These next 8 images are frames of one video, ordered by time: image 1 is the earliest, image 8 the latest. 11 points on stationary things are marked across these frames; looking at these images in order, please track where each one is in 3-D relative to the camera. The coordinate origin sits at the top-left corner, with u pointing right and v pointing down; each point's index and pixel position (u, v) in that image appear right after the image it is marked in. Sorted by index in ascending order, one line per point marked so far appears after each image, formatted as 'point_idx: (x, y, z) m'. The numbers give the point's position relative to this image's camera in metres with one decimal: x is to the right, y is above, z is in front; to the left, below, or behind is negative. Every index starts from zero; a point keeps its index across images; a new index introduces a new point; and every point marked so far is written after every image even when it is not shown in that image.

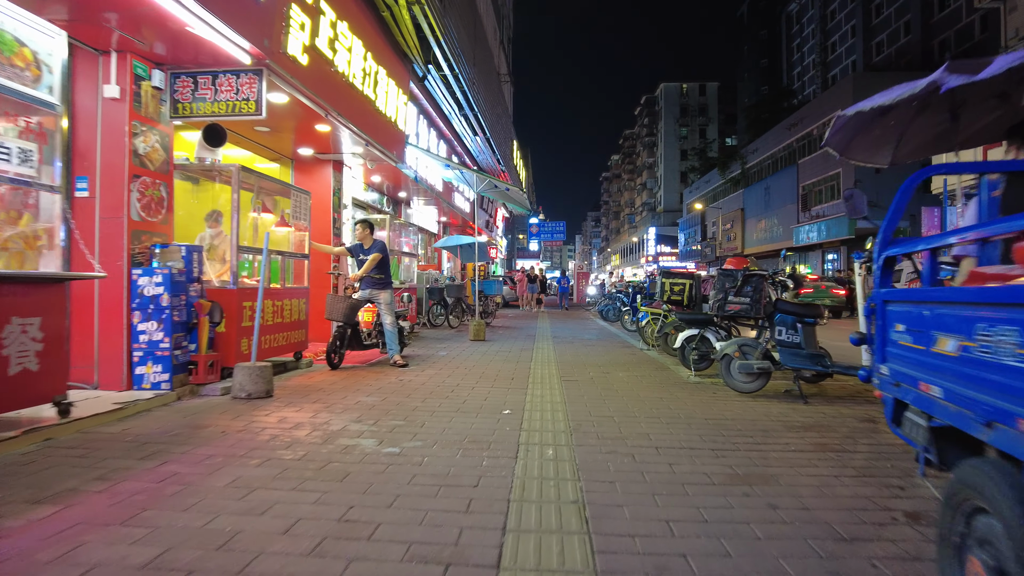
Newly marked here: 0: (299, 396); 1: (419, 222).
0: (-1.8, -0.9, +5.4) m
1: (-2.2, +1.5, +15.4) m
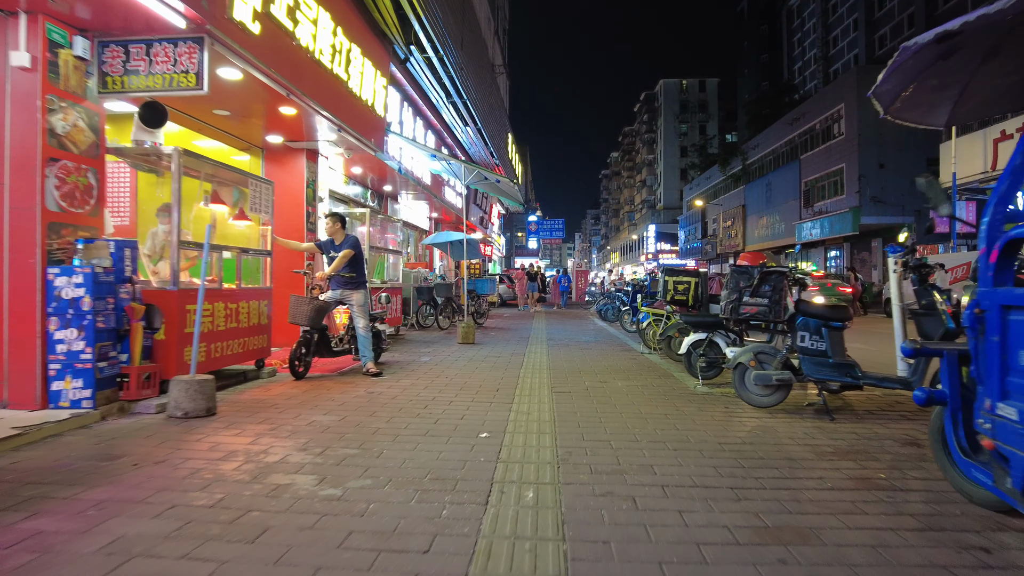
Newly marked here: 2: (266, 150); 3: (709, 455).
0: (-1.9, -0.9, +4.7) m
1: (-2.3, +1.6, +14.6) m
2: (-3.3, +1.9, +8.9) m
3: (+1.1, -0.9, +3.7) m
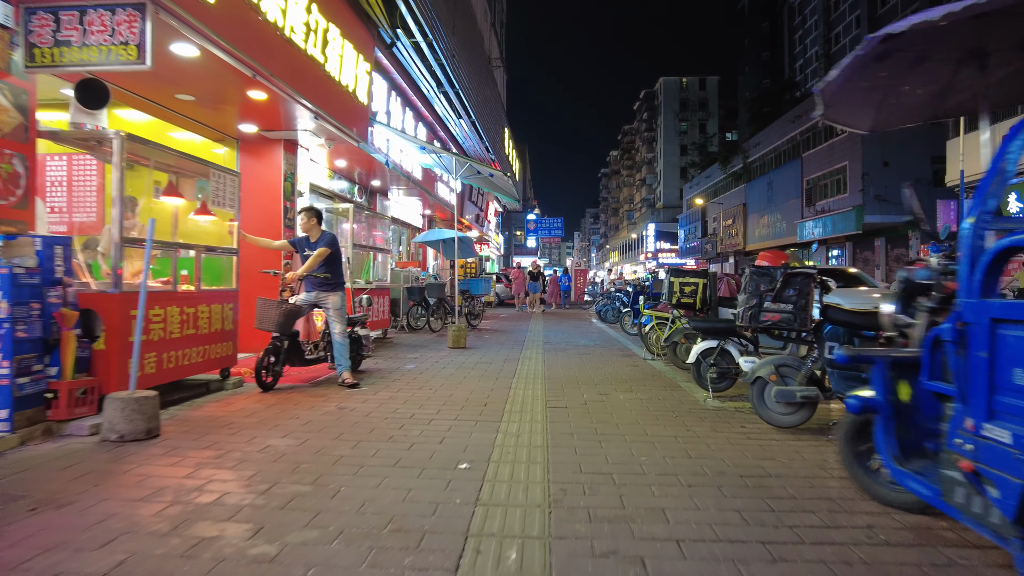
0: (-2.0, -0.9, +4.1) m
1: (-2.4, +1.5, +14.0) m
2: (-3.4, +1.9, +8.3) m
3: (+1.0, -1.0, +3.1) m
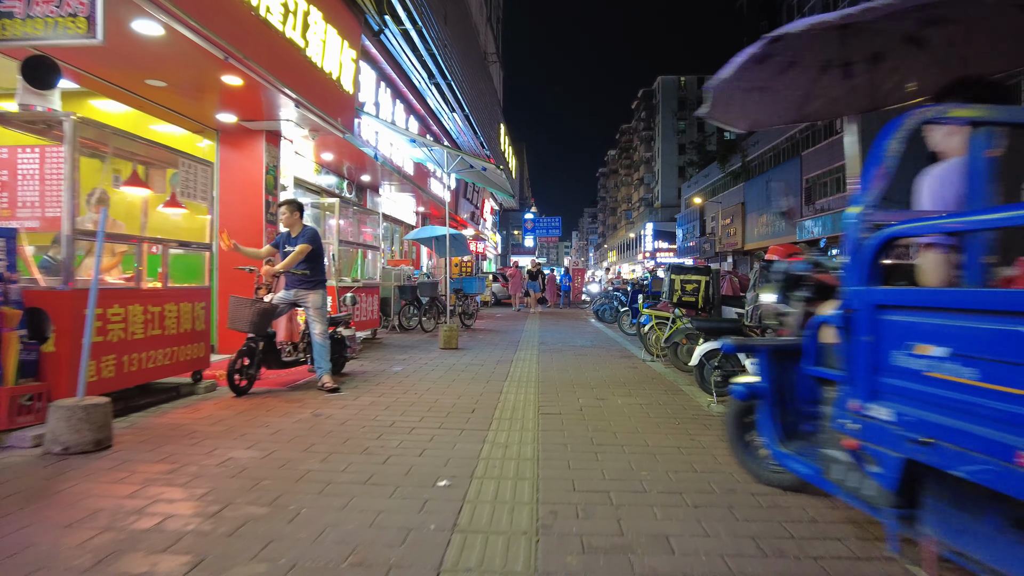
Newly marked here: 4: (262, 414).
0: (-2.1, -0.9, +3.7) m
1: (-2.5, +1.6, +13.6) m
2: (-3.5, +1.9, +7.9) m
3: (+1.0, -1.0, +2.8) m
4: (-1.8, -0.9, +4.7) m
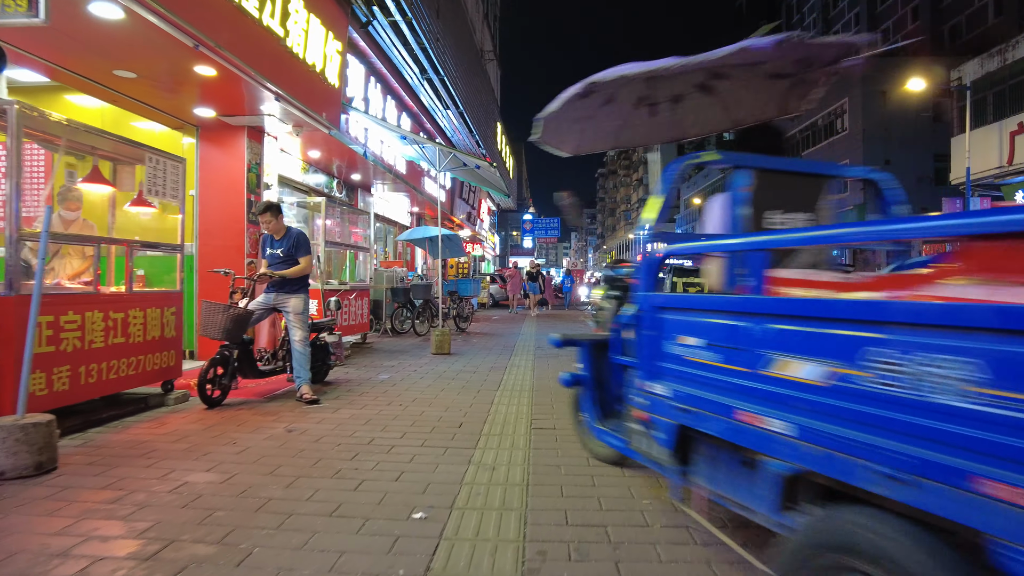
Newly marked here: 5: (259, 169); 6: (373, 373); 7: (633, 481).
0: (-2.1, -0.9, +3.3) m
1: (-2.6, +1.5, +13.3) m
2: (-3.6, +1.8, +7.5) m
3: (+0.9, -1.0, +2.4) m
4: (-1.9, -0.9, +4.3) m
5: (-3.0, +1.4, +7.8) m
6: (-1.5, -0.9, +7.0) m
7: (+0.6, -1.0, +3.3) m
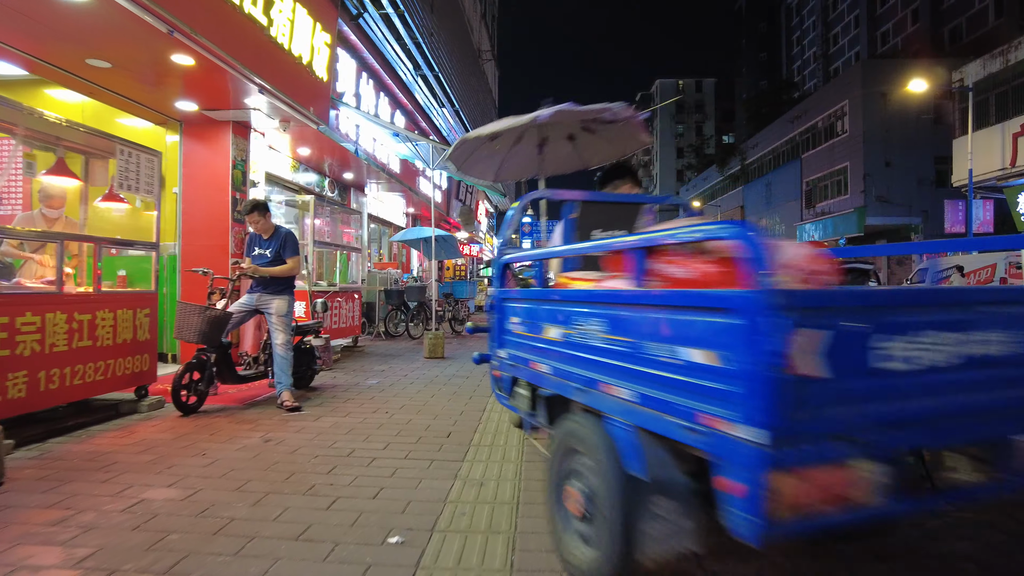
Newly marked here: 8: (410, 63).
0: (-2.2, -0.9, +3.0) m
1: (-2.7, +1.5, +13.0) m
2: (-3.6, +1.8, +7.2) m
3: (+0.9, -1.0, +2.1) m
4: (-1.9, -0.9, +4.1) m
5: (-3.1, +1.4, +7.5) m
6: (-1.5, -0.9, +6.7) m
7: (+0.6, -1.0, +3.0) m
8: (-1.6, +3.6, +10.5) m
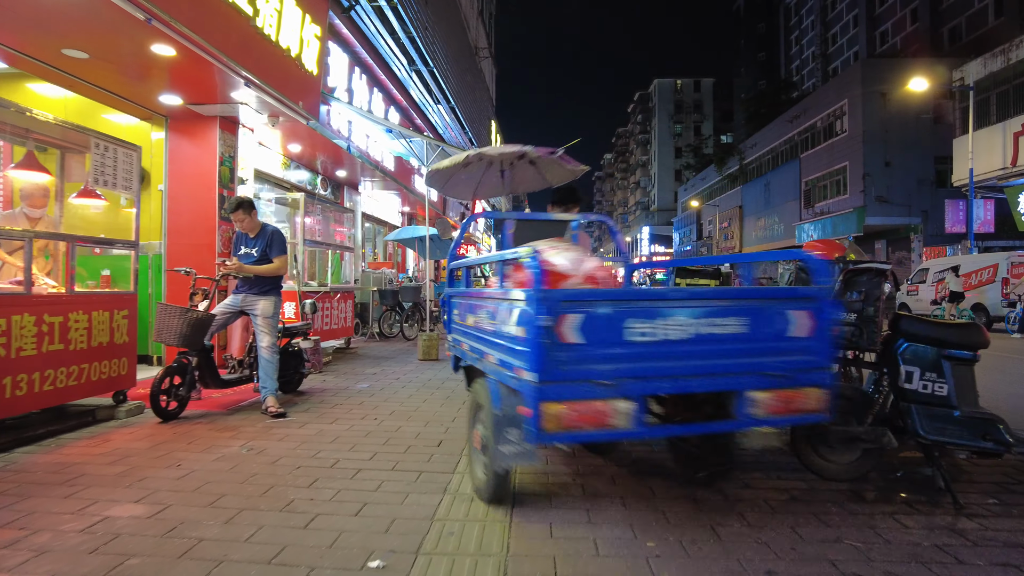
0: (-2.2, -0.9, +2.8) m
1: (-2.7, +1.5, +12.8) m
2: (-3.7, +1.8, +7.0) m
3: (+0.8, -1.0, +1.9) m
4: (-1.9, -0.9, +3.8) m
5: (-3.1, +1.4, +7.3) m
6: (-1.6, -0.9, +6.5) m
7: (+0.5, -1.0, +2.8) m
8: (-1.7, +3.6, +10.3) m
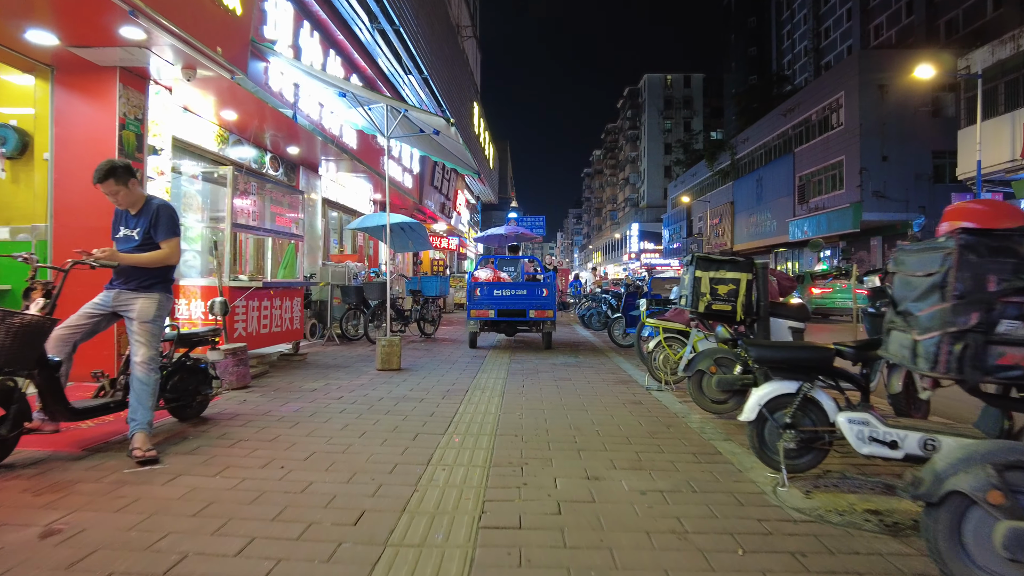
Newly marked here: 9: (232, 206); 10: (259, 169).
0: (-2.4, -0.9, +1.4) m
1: (-3.1, +1.6, +11.4) m
2: (-3.9, +1.9, +5.6) m
3: (+0.7, -1.0, +0.6) m
4: (-2.1, -0.9, +2.5) m
5: (-3.3, +1.4, +5.9) m
6: (-1.8, -0.9, +5.1) m
7: (+0.4, -0.9, +1.4) m
8: (-1.9, +3.7, +8.9) m
9: (-2.8, +0.8, +6.6) m
10: (-3.3, +1.6, +8.6) m
